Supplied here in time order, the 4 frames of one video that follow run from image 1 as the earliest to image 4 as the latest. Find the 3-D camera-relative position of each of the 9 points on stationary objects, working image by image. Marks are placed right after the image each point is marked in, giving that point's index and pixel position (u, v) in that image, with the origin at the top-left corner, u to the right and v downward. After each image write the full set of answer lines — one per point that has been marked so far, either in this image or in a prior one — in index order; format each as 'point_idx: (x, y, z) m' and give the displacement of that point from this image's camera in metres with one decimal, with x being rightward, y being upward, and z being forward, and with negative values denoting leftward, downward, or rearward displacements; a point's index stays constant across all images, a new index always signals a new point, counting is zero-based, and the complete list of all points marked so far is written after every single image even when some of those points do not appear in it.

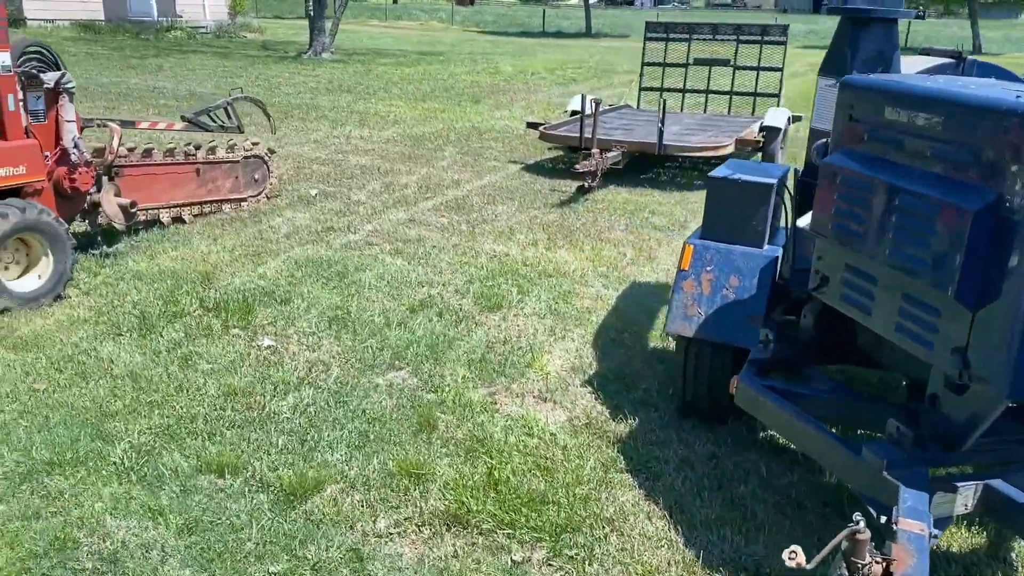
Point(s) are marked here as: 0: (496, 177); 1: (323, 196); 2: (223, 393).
0: (-0.2, +1.3, +10.1) m
1: (-1.9, +0.9, +8.9) m
2: (-1.5, -0.5, +4.5) m
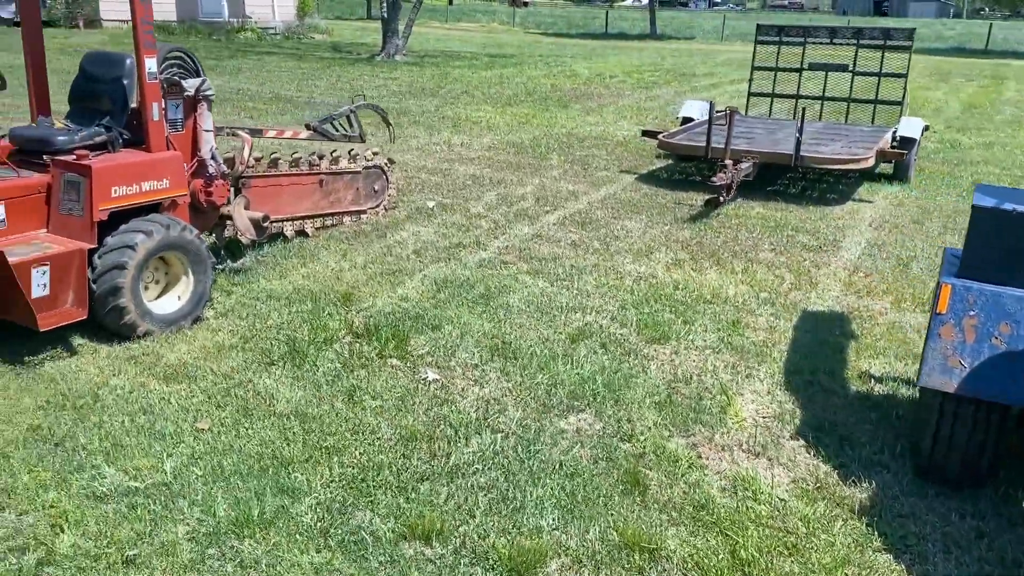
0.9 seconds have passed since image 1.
0: (+1.1, +1.1, +9.6) m
1: (-0.7, +0.8, +8.5) m
2: (-0.5, -0.7, +4.1) m
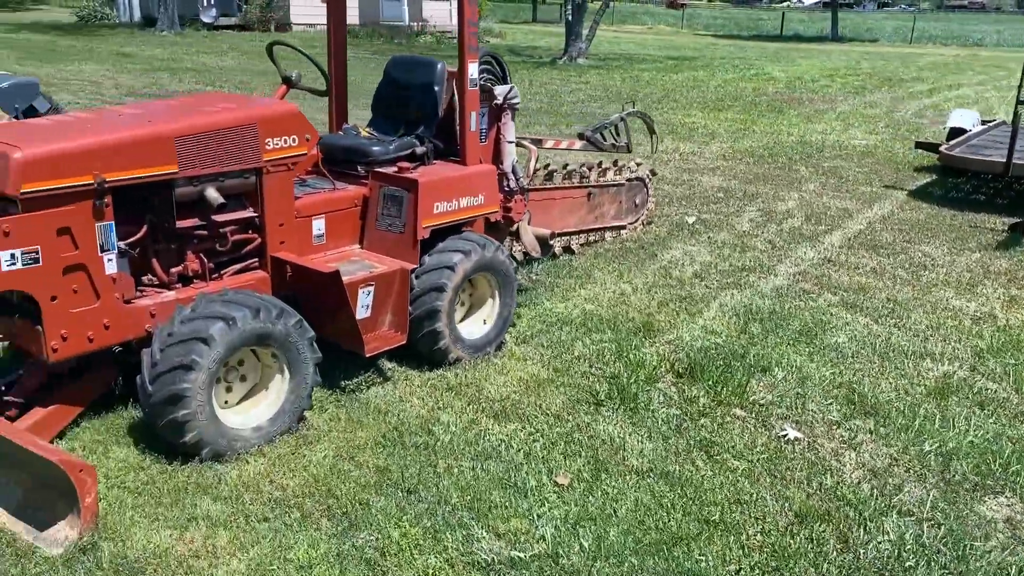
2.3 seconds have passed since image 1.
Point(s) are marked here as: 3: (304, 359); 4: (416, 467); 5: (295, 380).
0: (+3.7, +0.8, +8.6) m
1: (+1.7, +0.6, +7.8) m
2: (+1.1, -0.9, +3.4) m
3: (-0.9, -0.3, +4.0) m
4: (-0.4, -0.8, +3.7) m
5: (-1.0, -0.4, +4.0) m
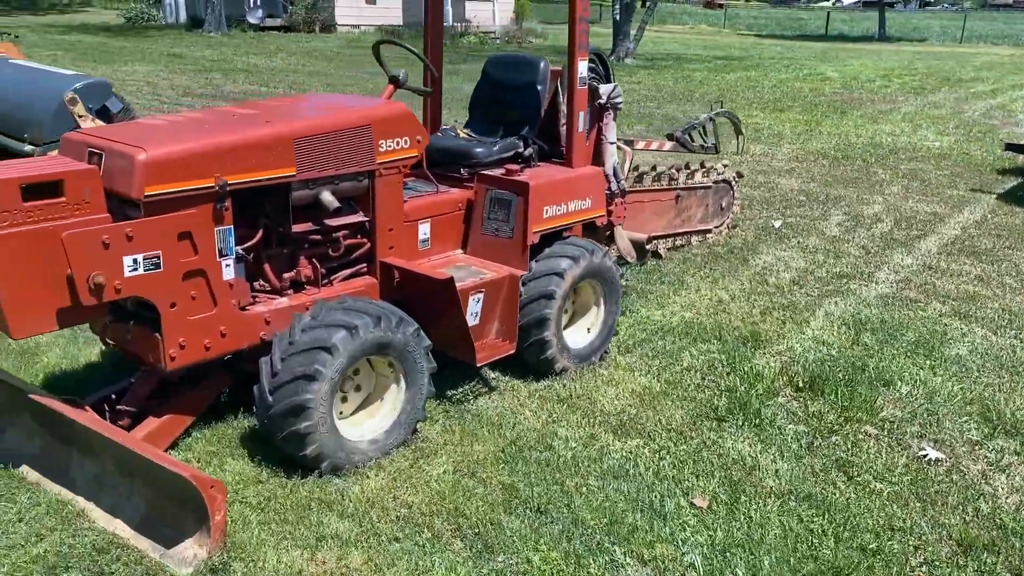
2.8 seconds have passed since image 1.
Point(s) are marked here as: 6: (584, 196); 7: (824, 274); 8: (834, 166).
0: (+4.4, +0.7, +8.3) m
1: (+2.4, +0.5, +7.5) m
2: (+1.6, -0.9, +3.2) m
3: (-0.4, -0.4, +3.8) m
4: (+0.1, -0.8, +3.5) m
5: (-0.4, -0.4, +3.8) m
6: (+0.4, +0.5, +4.7) m
7: (+2.3, +0.1, +6.4) m
8: (+3.8, +1.4, +10.3) m
